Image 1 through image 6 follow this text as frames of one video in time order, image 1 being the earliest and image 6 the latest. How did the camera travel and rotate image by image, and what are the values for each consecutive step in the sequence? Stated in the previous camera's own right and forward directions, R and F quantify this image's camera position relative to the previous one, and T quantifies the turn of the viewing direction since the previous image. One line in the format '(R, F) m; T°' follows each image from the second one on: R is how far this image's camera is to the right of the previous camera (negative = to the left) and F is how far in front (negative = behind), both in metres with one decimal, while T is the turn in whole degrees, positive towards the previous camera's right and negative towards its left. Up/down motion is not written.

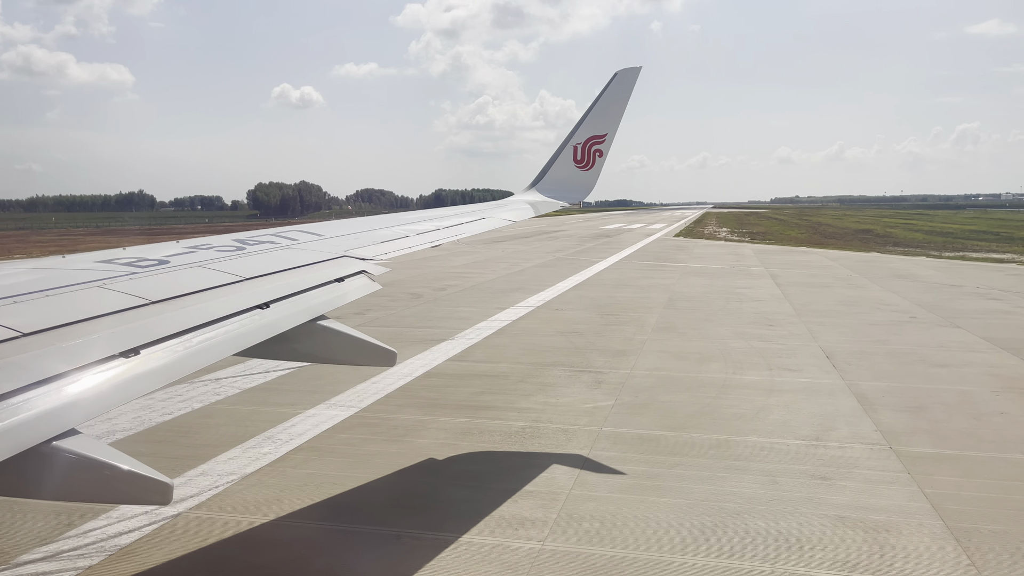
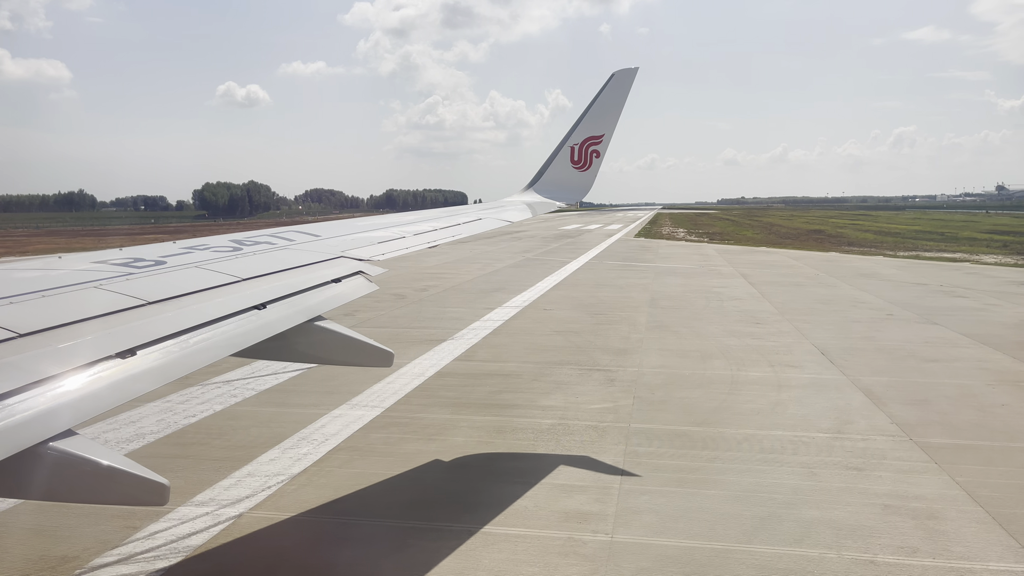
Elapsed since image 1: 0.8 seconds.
(-0.6, 0.0) m; +2°
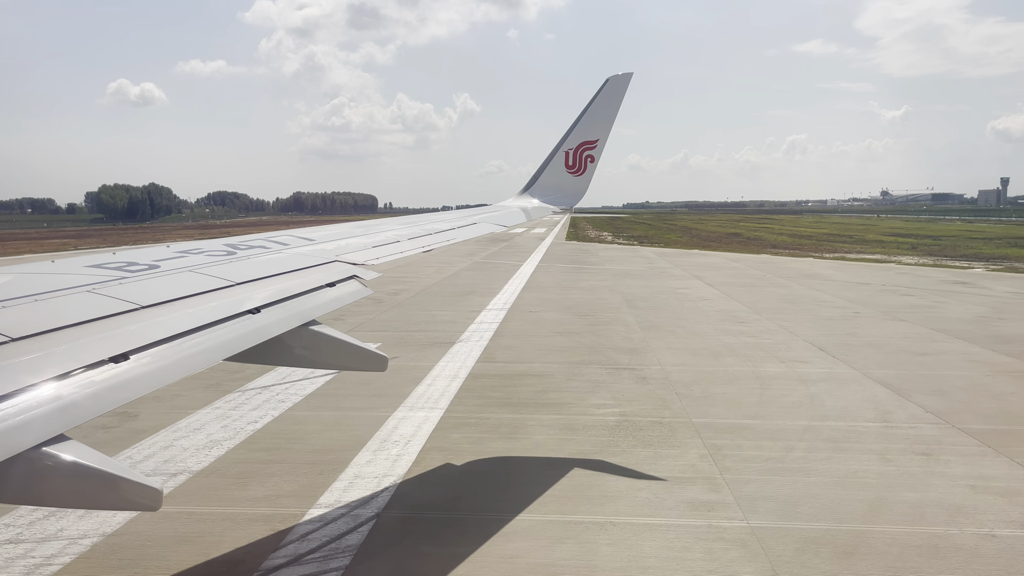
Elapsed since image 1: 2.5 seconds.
(-1.2, 0.0) m; +4°
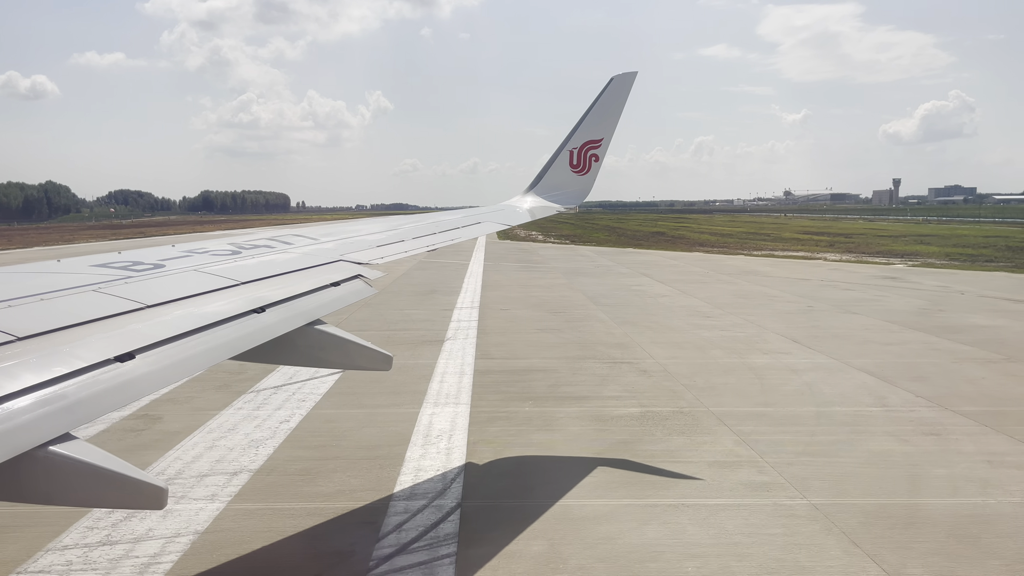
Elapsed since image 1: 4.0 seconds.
(-0.9, -0.1) m; +4°
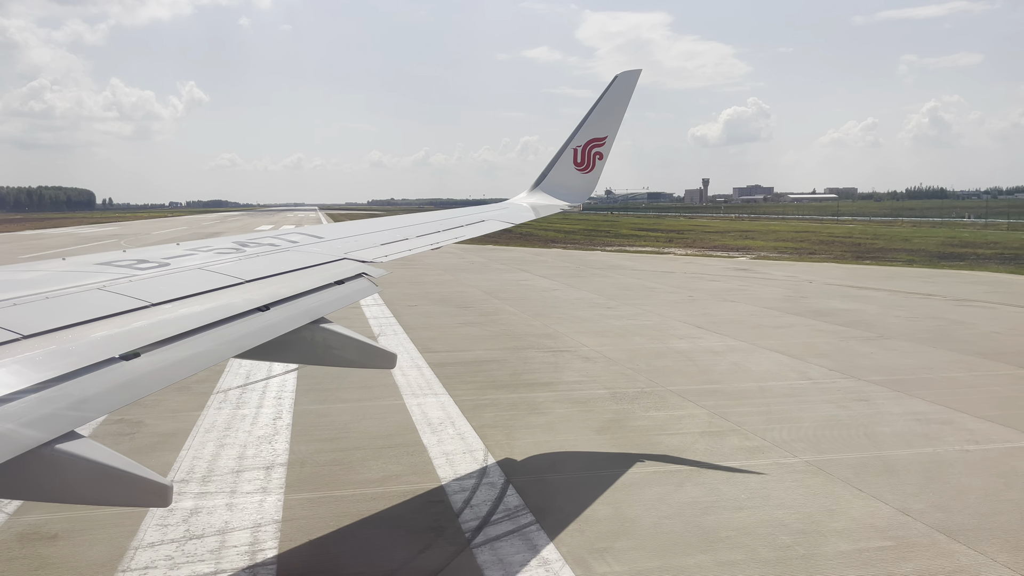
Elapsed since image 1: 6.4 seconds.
(-1.2, -0.2) m; +11°
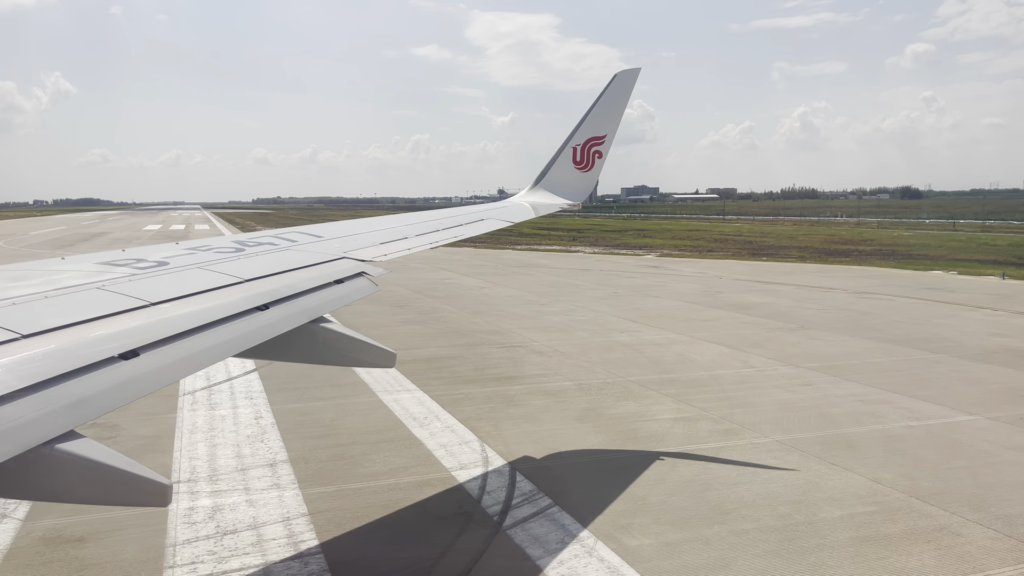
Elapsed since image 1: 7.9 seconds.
(-0.6, -0.2) m; +7°
